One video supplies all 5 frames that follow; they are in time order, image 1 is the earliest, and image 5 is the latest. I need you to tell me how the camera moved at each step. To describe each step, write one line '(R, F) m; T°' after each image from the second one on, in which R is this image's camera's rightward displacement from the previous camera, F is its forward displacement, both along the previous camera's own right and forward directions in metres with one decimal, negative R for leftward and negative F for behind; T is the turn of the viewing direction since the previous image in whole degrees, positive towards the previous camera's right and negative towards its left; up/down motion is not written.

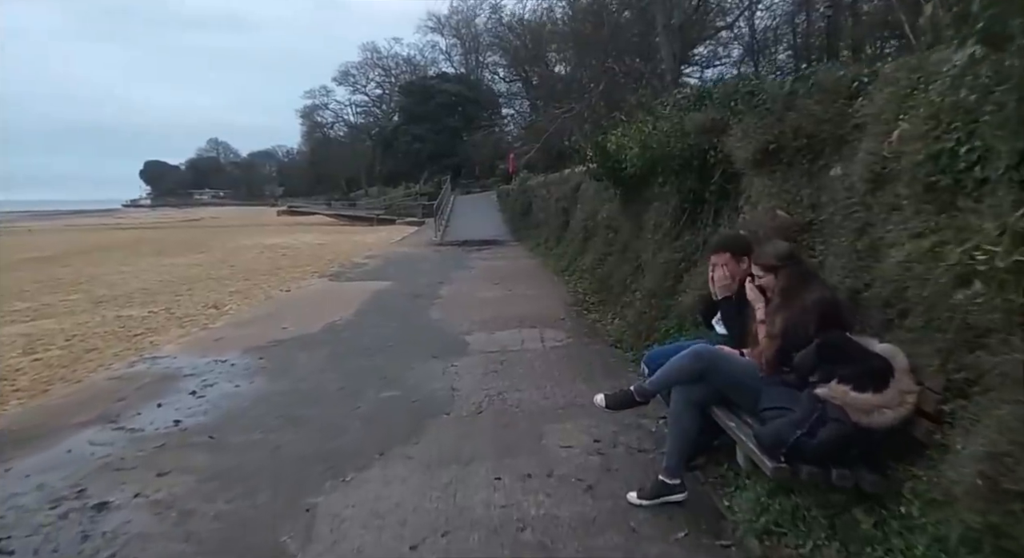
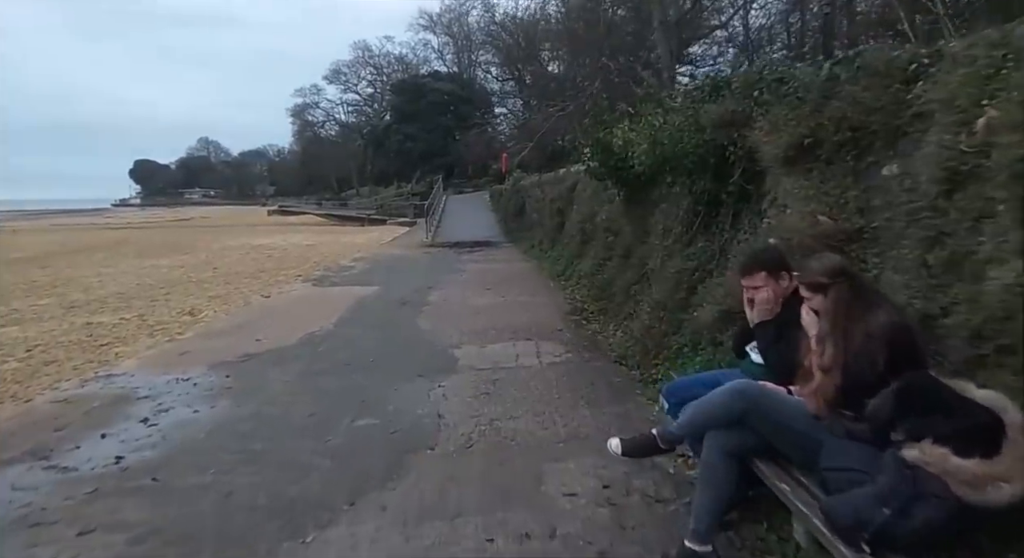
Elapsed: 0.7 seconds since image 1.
(0.0, +0.6) m; +1°
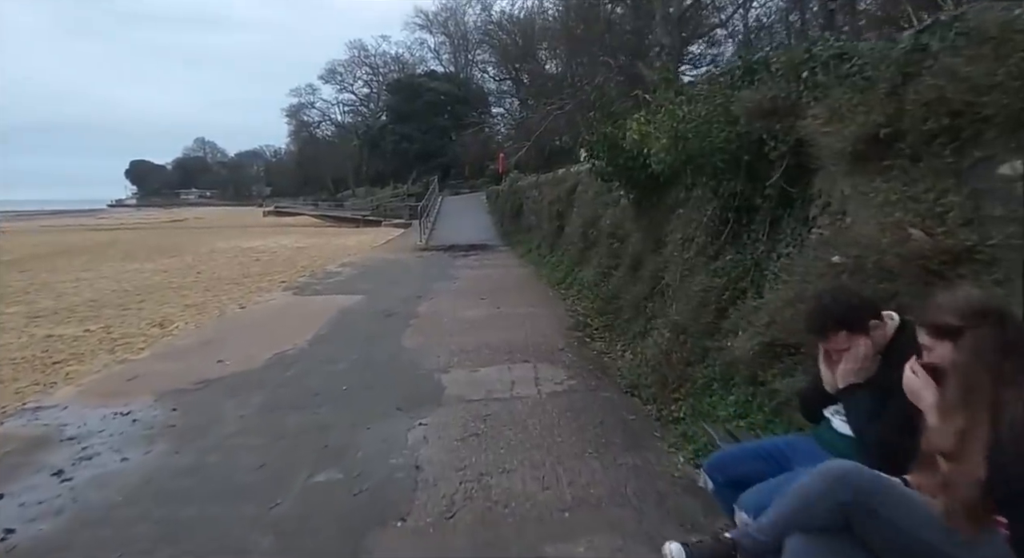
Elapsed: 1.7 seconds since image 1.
(0.0, +0.9) m; 0°
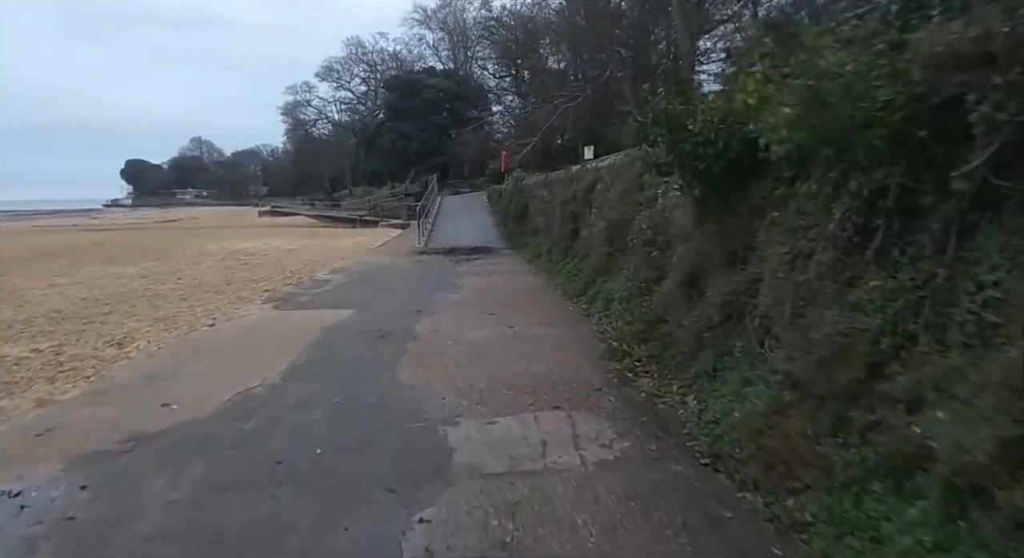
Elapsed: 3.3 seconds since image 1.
(-0.3, +1.5) m; 0°
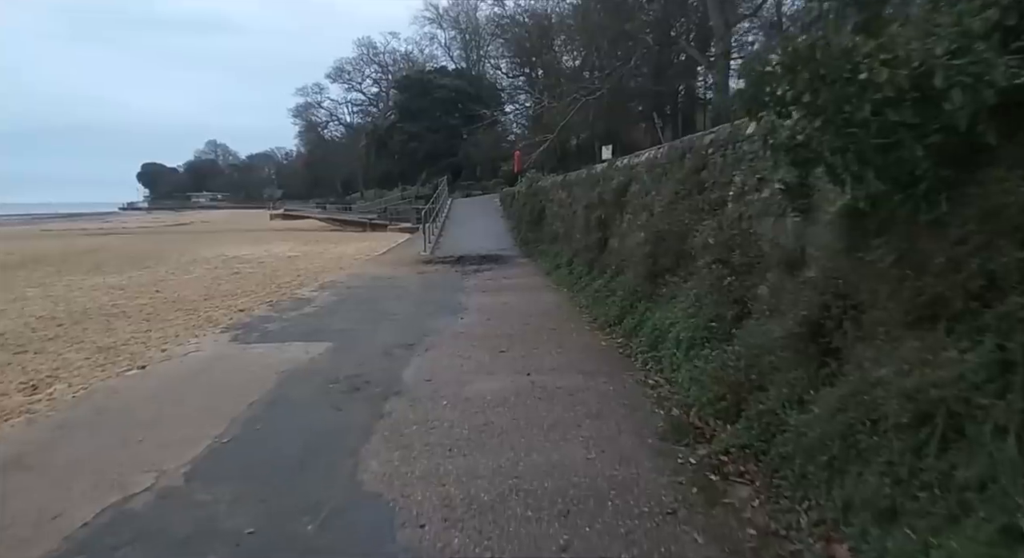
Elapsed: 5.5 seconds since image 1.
(0.0, +2.1) m; -1°
